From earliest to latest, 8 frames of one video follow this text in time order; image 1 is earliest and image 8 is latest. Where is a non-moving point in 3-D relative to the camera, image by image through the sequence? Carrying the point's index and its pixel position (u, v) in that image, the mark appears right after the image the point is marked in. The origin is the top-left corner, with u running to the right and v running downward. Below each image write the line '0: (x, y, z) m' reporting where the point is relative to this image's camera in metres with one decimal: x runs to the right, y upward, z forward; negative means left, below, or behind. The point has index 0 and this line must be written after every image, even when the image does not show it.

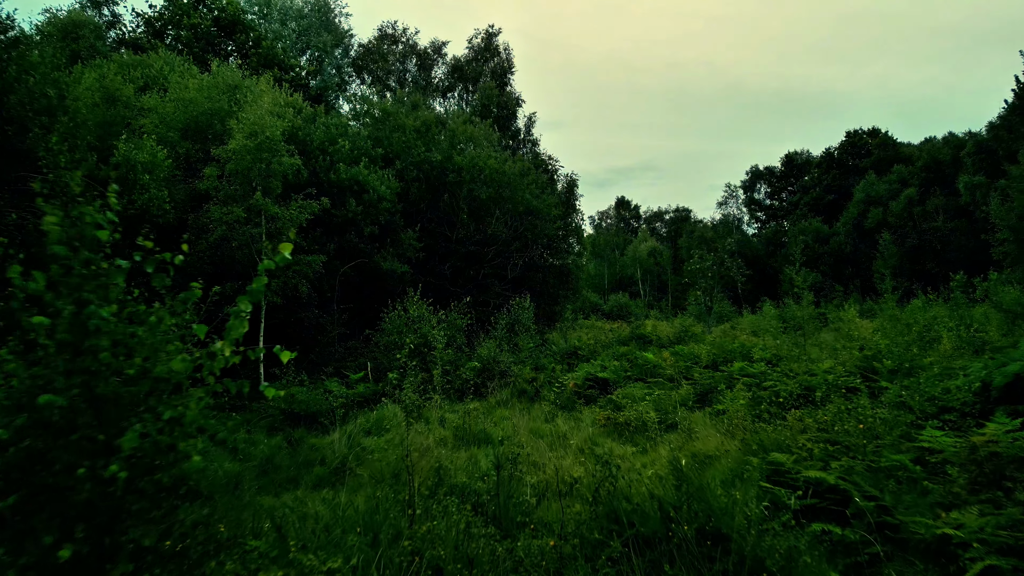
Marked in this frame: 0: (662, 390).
0: (+1.5, -1.1, +7.6) m
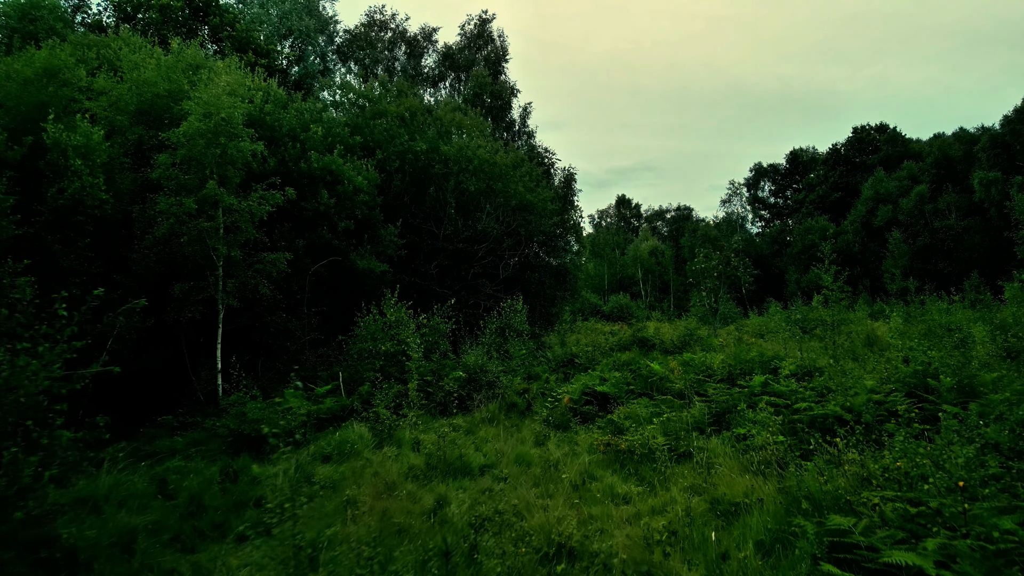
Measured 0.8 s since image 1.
0: (+1.4, -1.1, +6.5) m
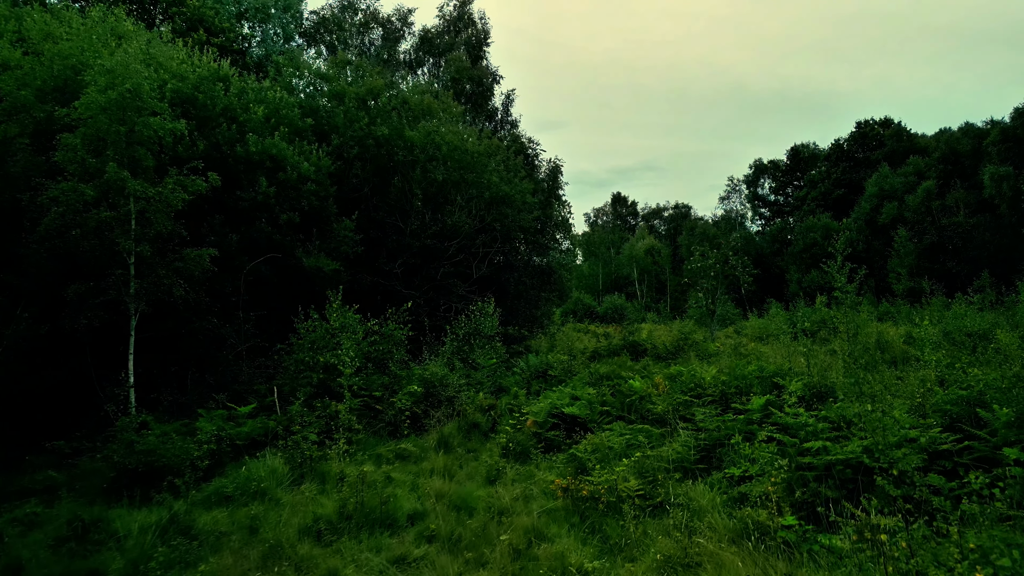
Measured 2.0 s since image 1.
0: (+1.0, -1.1, +5.3) m
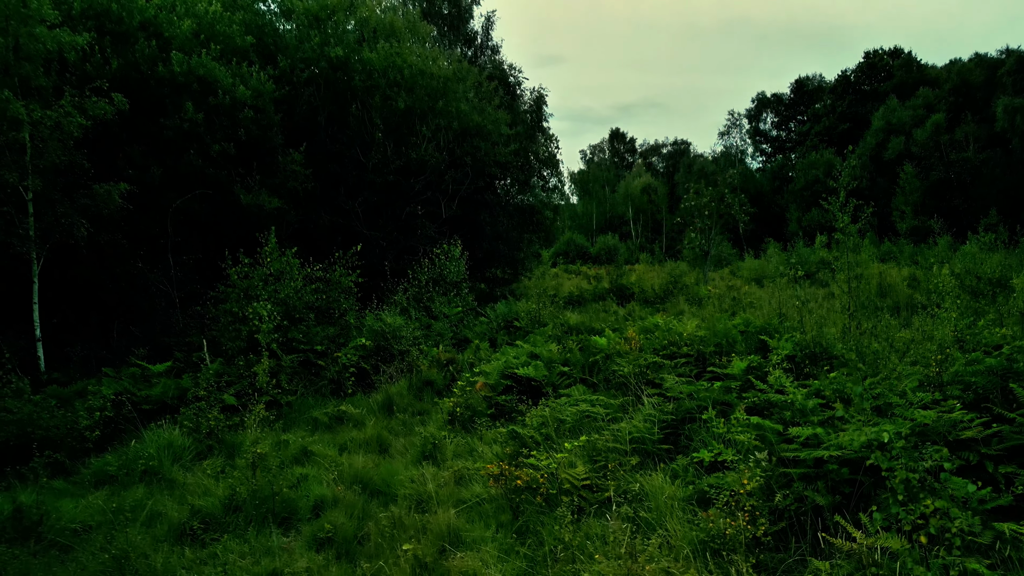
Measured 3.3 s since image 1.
0: (+0.6, -0.7, +4.4) m
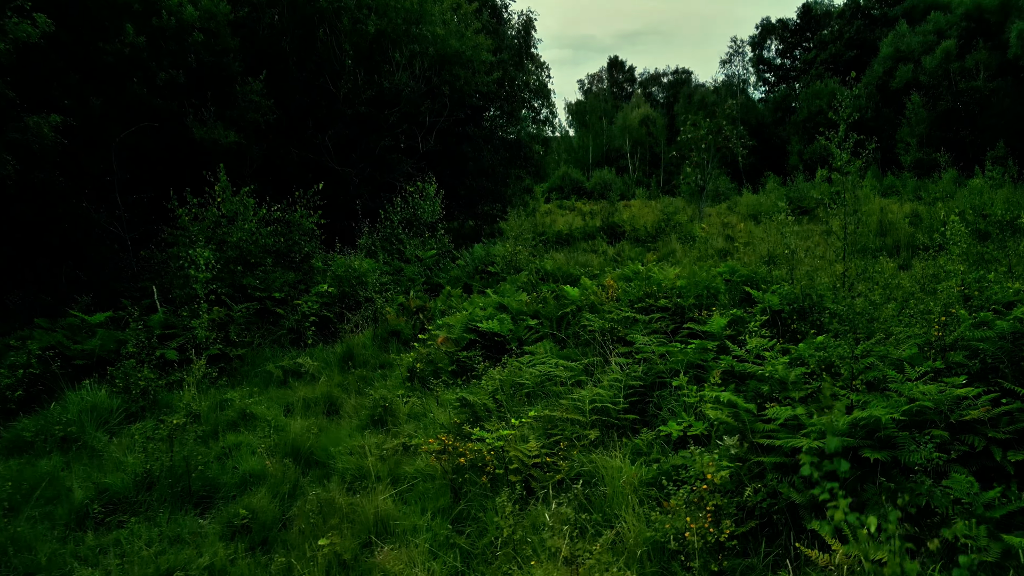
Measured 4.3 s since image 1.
0: (+0.3, -0.5, +4.0) m
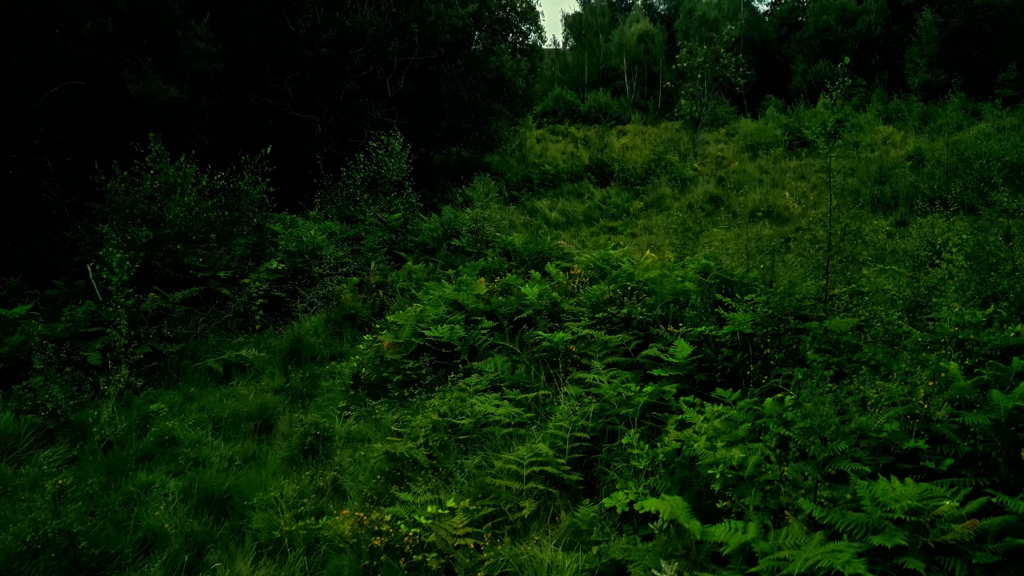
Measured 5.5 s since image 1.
0: (0.0, -0.6, +3.6) m
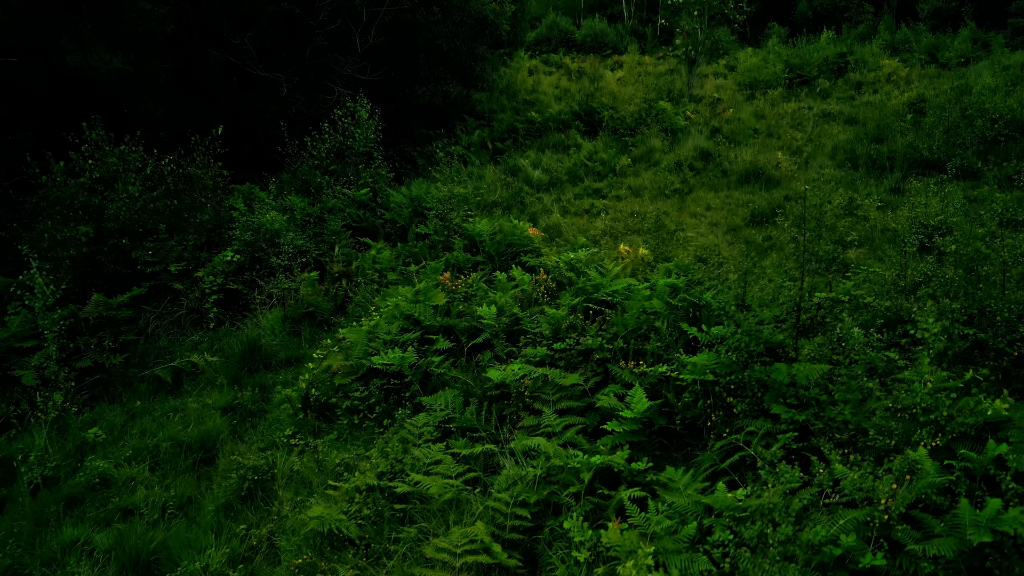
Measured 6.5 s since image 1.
0: (-0.2, -0.8, +3.4) m
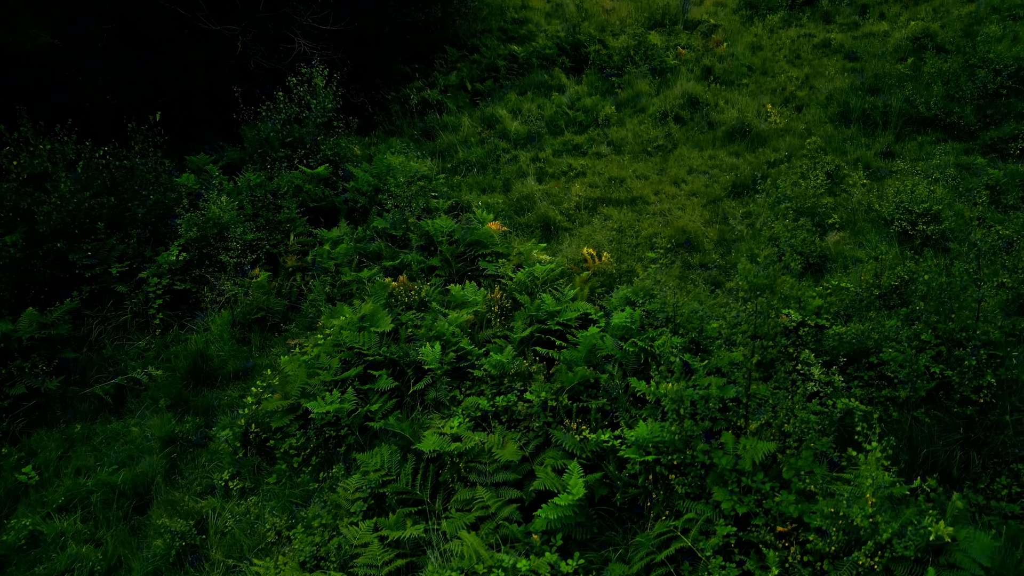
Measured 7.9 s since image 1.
0: (-0.6, -1.2, +3.3) m
